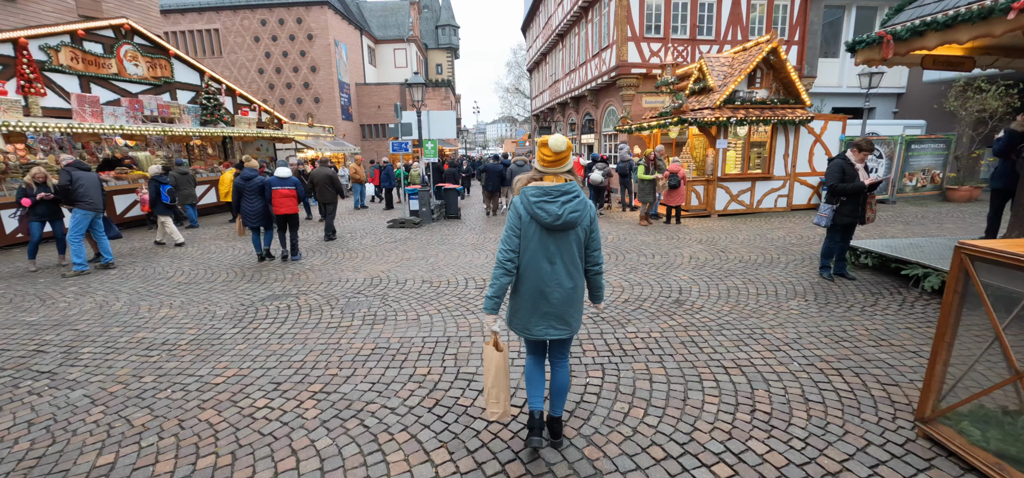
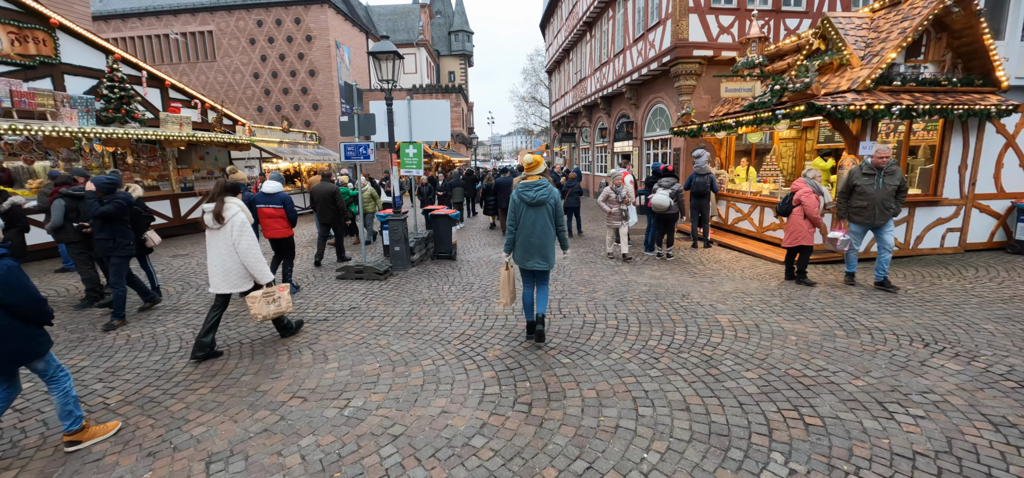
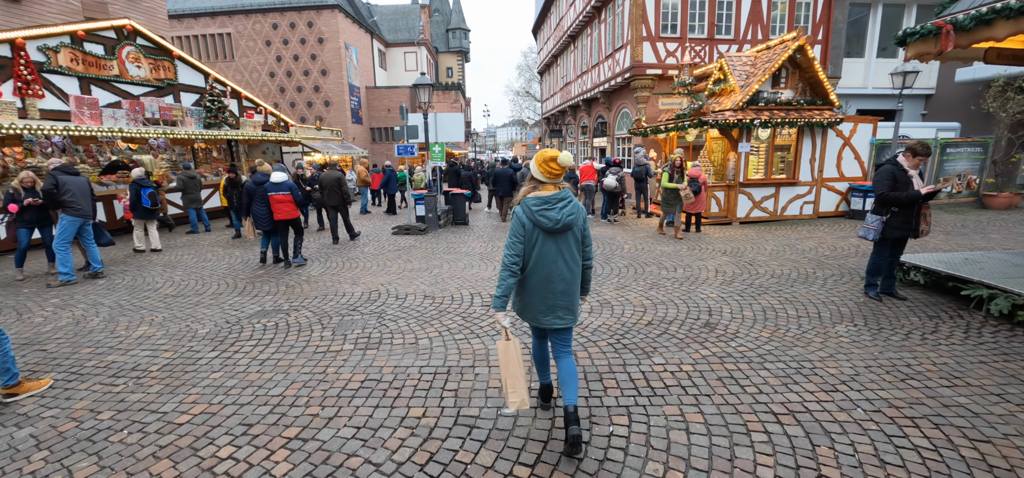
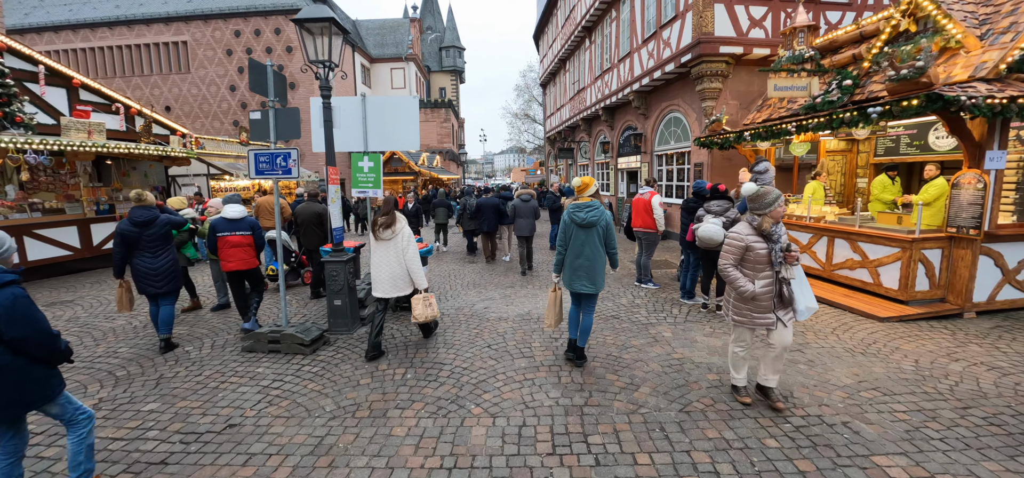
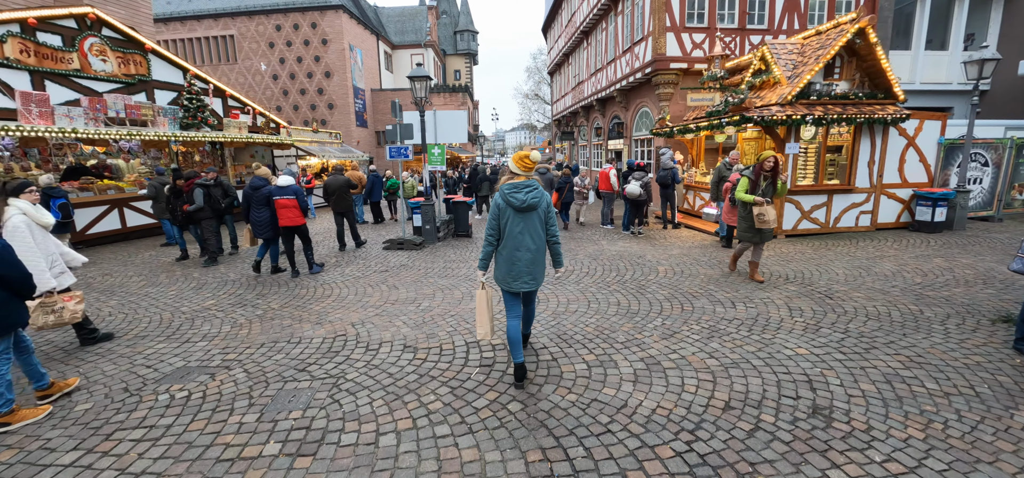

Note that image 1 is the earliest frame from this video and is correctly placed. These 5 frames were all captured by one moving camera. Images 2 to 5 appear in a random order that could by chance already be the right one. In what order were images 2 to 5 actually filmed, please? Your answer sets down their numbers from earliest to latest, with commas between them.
3, 5, 2, 4
